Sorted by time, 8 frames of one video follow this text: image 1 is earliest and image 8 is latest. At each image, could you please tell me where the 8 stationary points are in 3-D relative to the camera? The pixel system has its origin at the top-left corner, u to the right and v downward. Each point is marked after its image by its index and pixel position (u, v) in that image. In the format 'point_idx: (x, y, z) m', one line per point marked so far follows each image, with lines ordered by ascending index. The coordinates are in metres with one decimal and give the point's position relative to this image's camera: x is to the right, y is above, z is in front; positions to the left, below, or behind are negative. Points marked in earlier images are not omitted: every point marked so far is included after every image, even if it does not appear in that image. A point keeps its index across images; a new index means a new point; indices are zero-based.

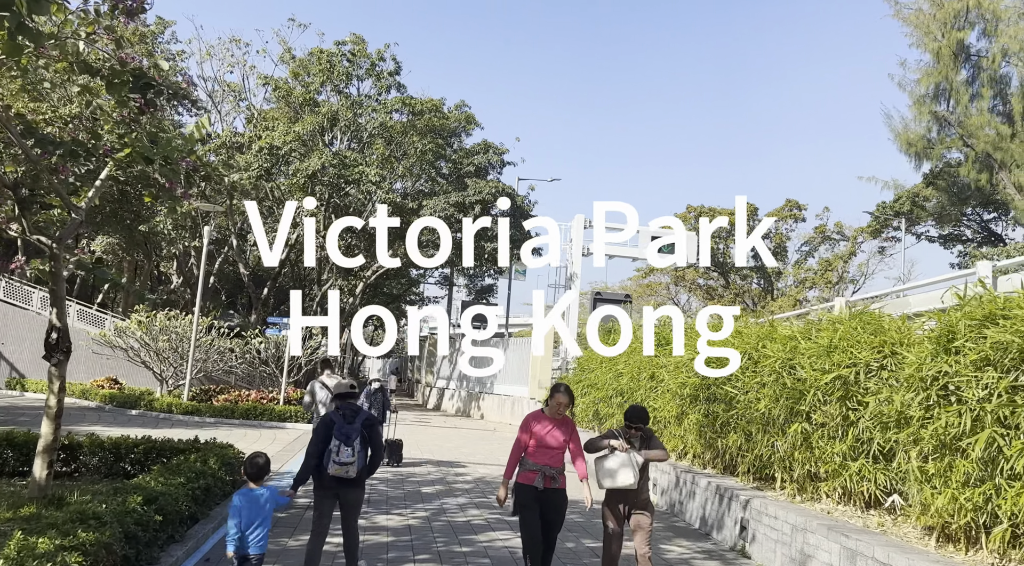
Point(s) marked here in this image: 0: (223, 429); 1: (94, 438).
0: (-6.5, -3.3, +19.5) m
1: (-4.6, -1.7, +9.6) m
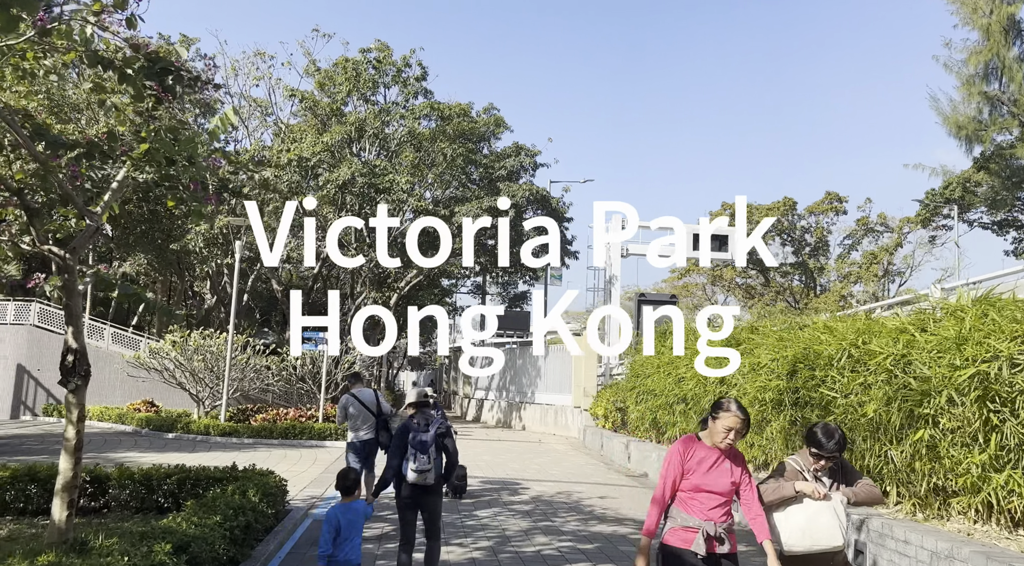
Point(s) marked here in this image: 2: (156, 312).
0: (-5.4, -3.6, +18.8) m
1: (-4.0, -1.9, +8.9) m
2: (-2.9, -0.2, +7.1) m
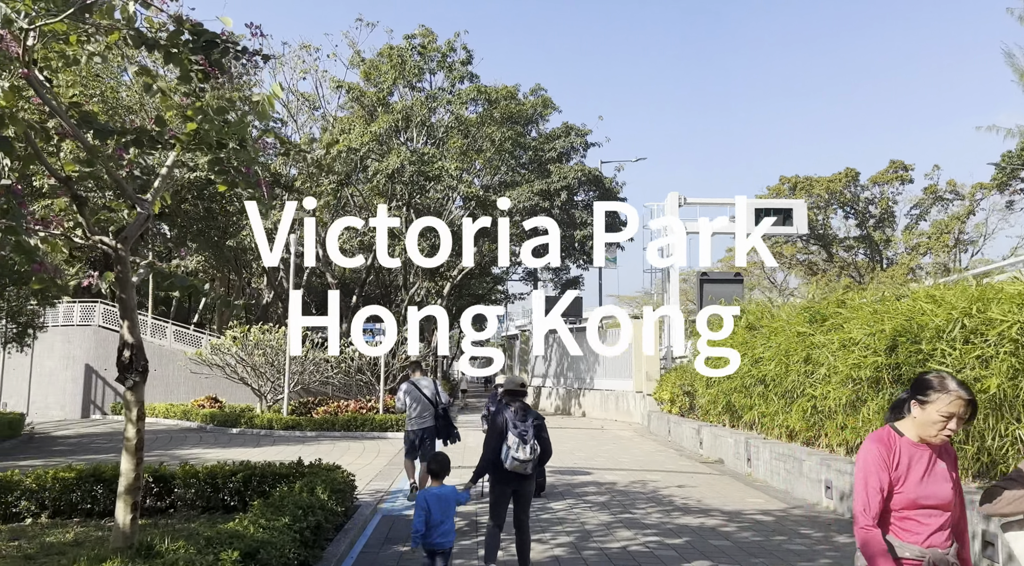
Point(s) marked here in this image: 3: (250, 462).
0: (-4.0, -3.5, +18.7) m
1: (-3.2, -1.8, +8.7) m
2: (-2.3, -0.2, +6.8) m
3: (-2.7, -1.8, +8.9) m
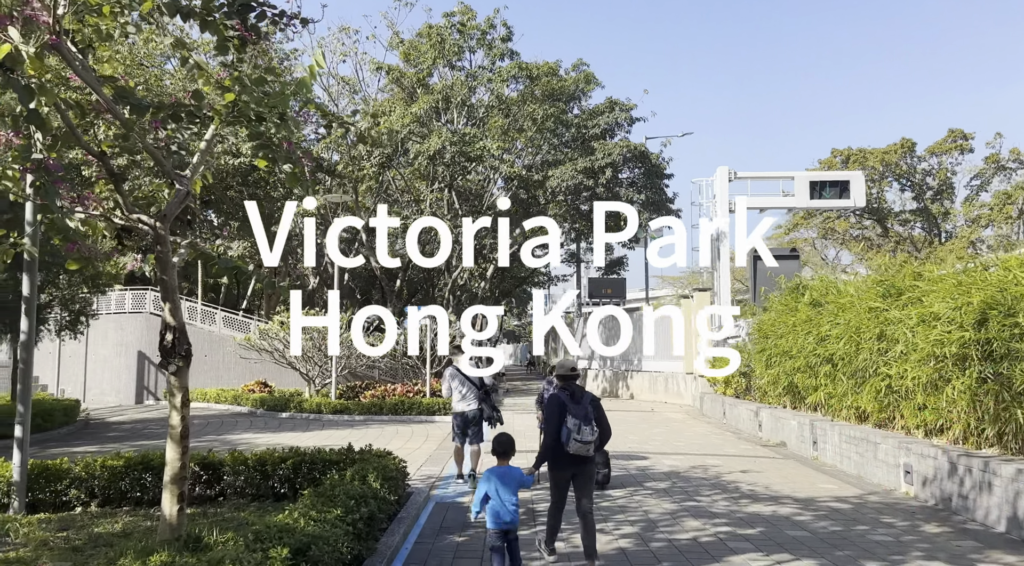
0: (-3.0, -3.1, +18.5) m
1: (-2.7, -1.7, +8.5) m
2: (-1.9, 0.0, +6.5) m
3: (-2.1, -1.7, +8.6) m
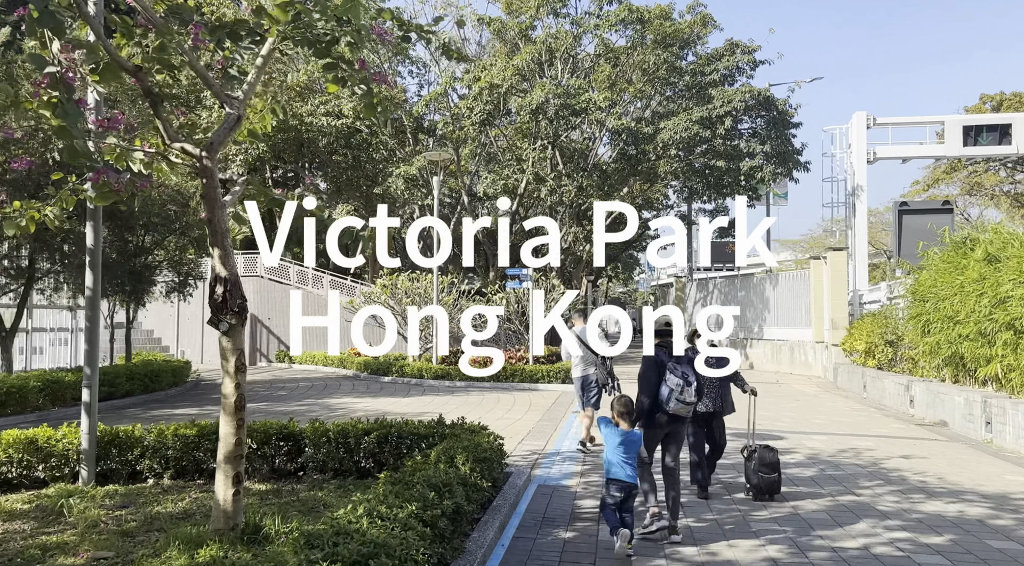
0: (-0.8, -2.3, +17.6) m
1: (-1.7, -1.2, +7.6) m
2: (-1.2, +0.3, +5.5) m
3: (-1.1, -1.2, +7.7) m
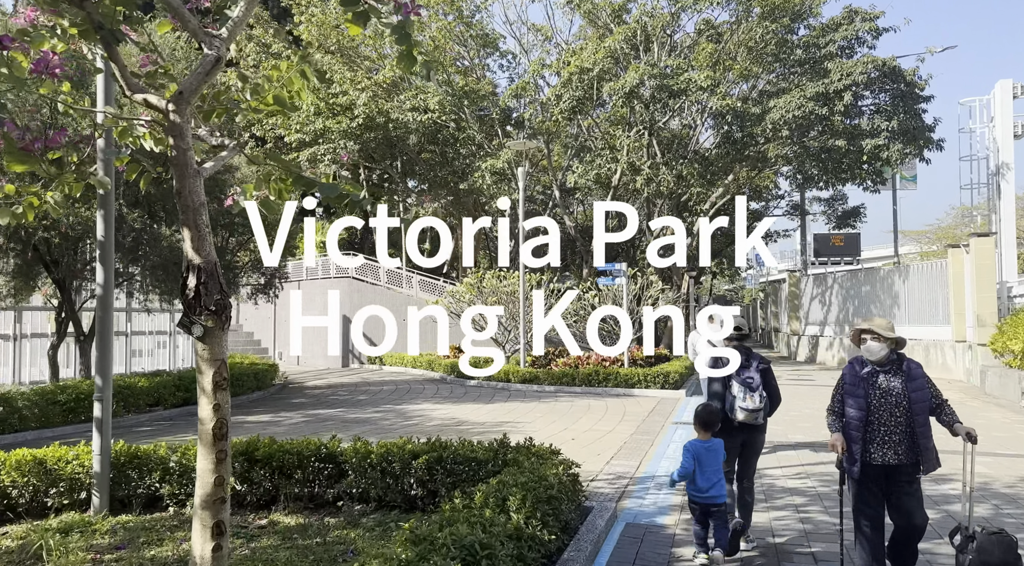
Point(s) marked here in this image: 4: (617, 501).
0: (+1.0, -2.2, +16.2) m
1: (-1.1, -1.2, +6.4) m
2: (-0.8, +0.4, +4.2) m
3: (-0.5, -1.2, +6.4) m
4: (+0.9, -1.7, +7.0) m
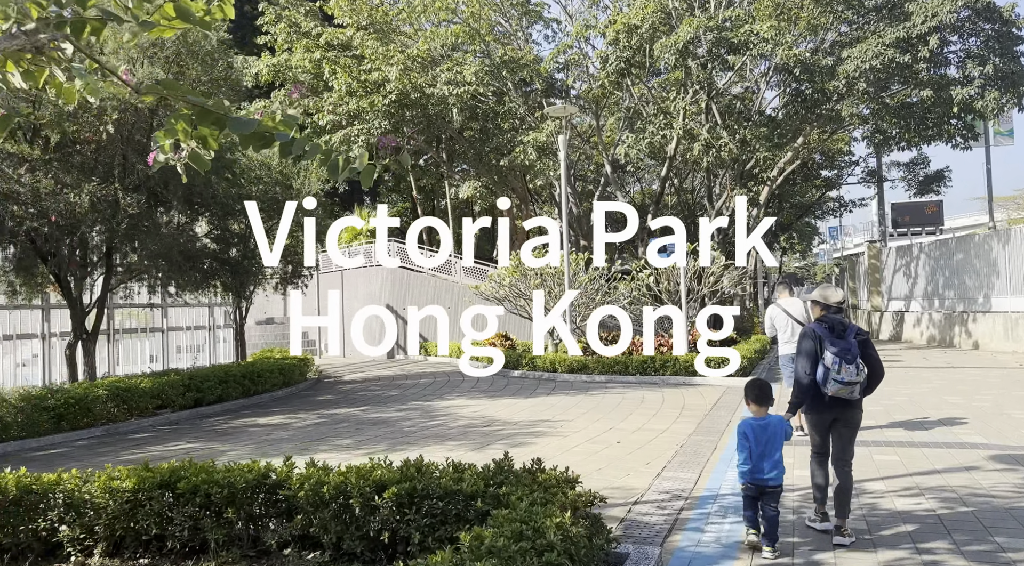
0: (+1.8, -1.8, +14.5) m
1: (-1.1, -1.0, +4.8) m
2: (-1.0, +0.5, +2.6) m
3: (-0.5, -1.0, +4.8) m
4: (+1.0, -1.5, +5.3) m
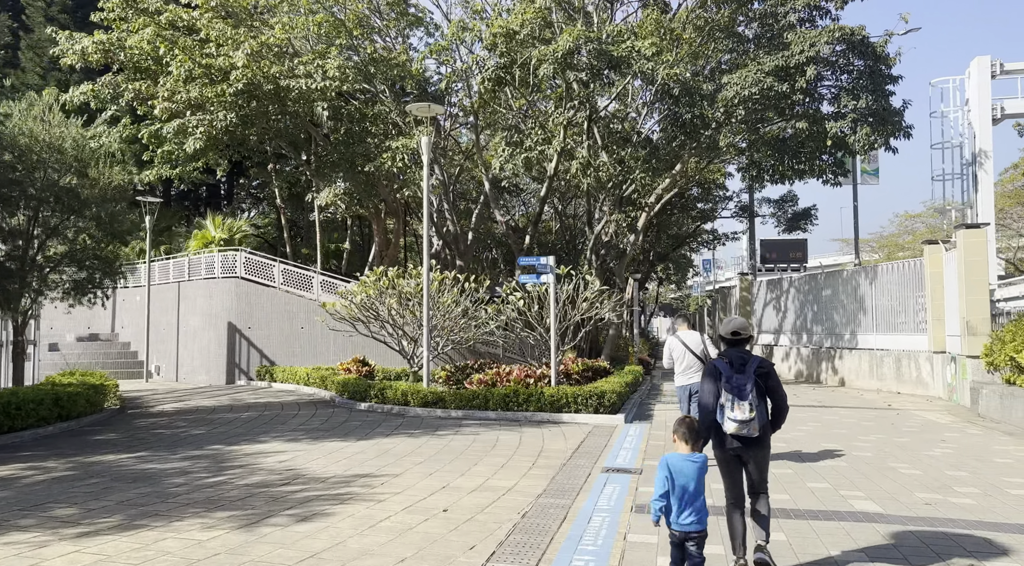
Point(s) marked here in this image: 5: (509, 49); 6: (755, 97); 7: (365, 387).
0: (-0.6, -2.1, +12.4) m
1: (-2.1, -1.0, +2.5) m
2: (-1.7, +0.6, +0.4) m
3: (-1.5, -1.0, +2.5) m
4: (-0.2, -1.6, +3.2) m
5: (0.0, +5.4, +19.4) m
6: (+5.2, +4.0, +18.4) m
7: (-2.9, -2.0, +16.2) m
